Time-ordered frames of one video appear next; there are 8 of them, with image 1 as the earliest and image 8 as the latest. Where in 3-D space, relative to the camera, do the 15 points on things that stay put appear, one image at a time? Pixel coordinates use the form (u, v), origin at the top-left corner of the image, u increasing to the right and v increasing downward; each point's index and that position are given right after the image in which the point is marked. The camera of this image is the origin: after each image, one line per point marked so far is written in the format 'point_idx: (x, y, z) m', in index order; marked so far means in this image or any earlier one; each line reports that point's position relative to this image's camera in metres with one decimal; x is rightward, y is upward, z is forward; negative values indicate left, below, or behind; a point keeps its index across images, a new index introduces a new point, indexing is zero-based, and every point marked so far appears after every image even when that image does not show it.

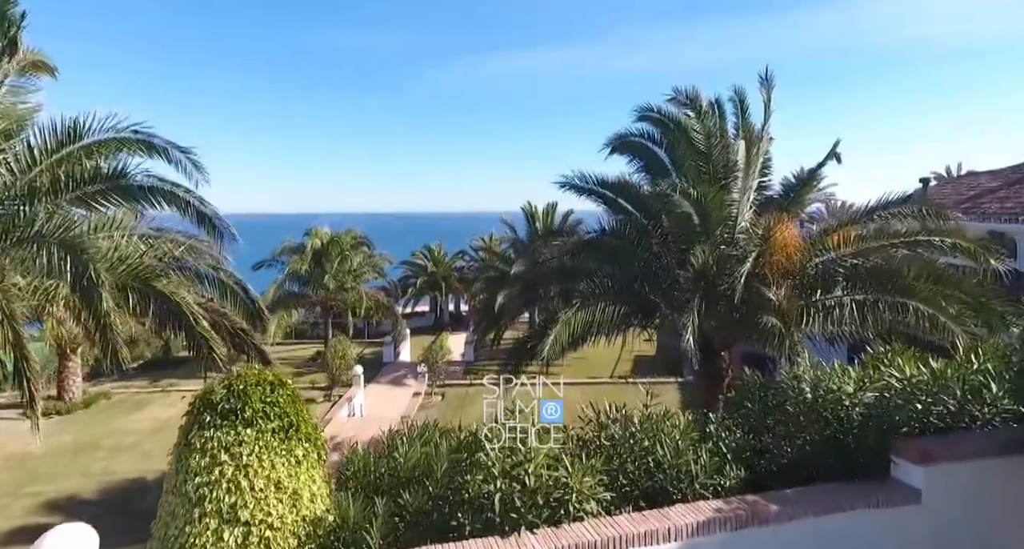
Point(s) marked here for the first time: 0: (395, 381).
0: (-3.5, -3.3, +19.8) m
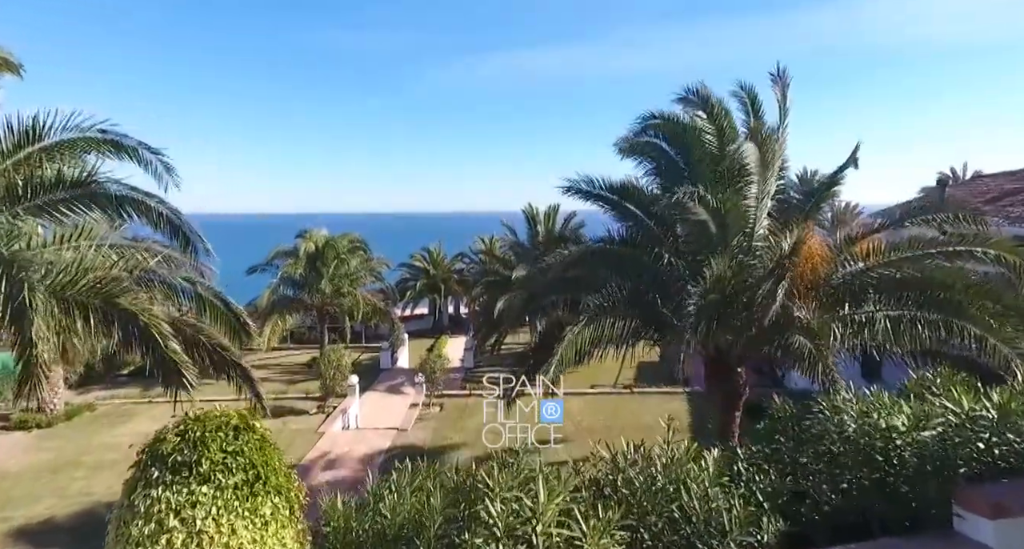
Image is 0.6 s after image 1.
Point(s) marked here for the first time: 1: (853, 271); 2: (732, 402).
0: (-3.5, -3.4, +19.2) m
1: (+3.4, 0.0, +6.6) m
2: (+2.7, -1.6, +8.0) m
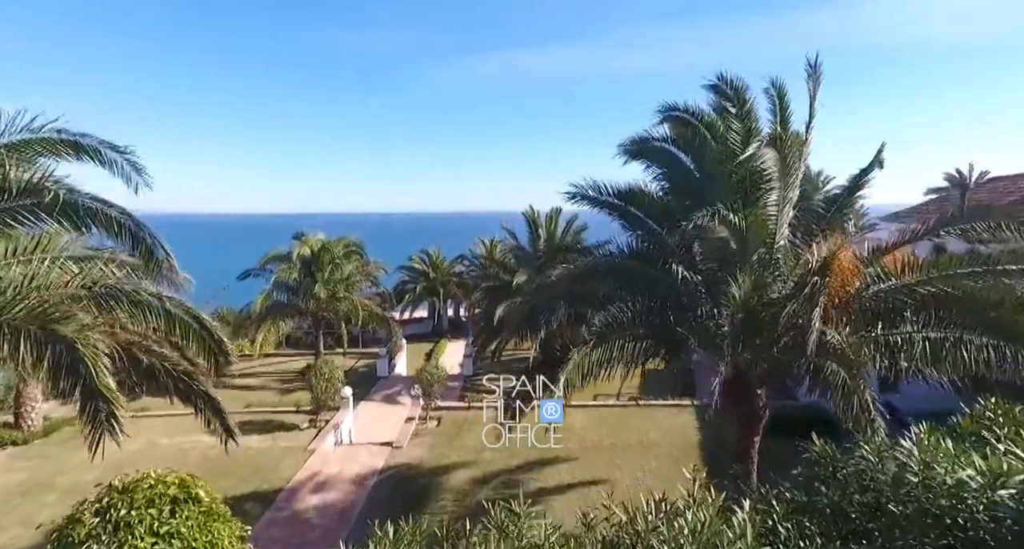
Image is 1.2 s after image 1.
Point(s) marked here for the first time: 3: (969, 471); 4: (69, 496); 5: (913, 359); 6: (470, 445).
0: (-3.5, -3.5, +18.6) m
1: (+3.4, -0.1, +6.0) m
2: (+2.7, -1.7, +7.4) m
3: (+2.5, -1.1, +3.6) m
4: (-6.5, -3.2, +9.5) m
5: (+3.6, -0.7, +5.9) m
6: (-0.8, -3.1, +11.9) m
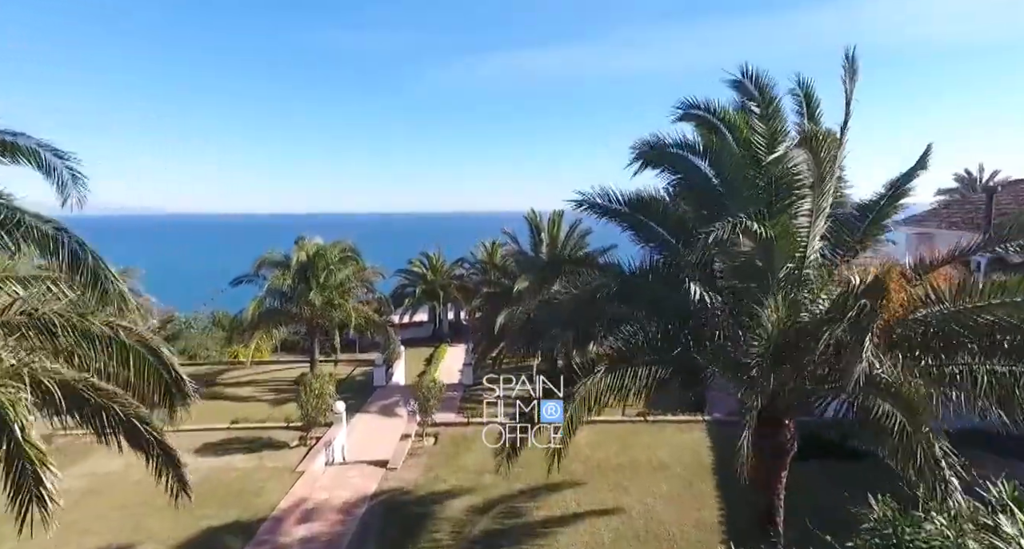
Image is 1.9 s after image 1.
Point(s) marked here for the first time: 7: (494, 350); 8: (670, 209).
0: (-3.5, -3.7, +17.9) m
1: (+3.5, -0.3, +5.3) m
2: (+2.7, -1.9, +6.7) m
3: (+2.5, -1.3, +2.9) m
4: (-6.4, -3.4, +8.8) m
5: (+3.6, -0.9, +5.2) m
6: (-0.7, -3.3, +11.2) m
7: (-0.5, -2.1, +19.6) m
8: (+1.8, +0.7, +7.3) m
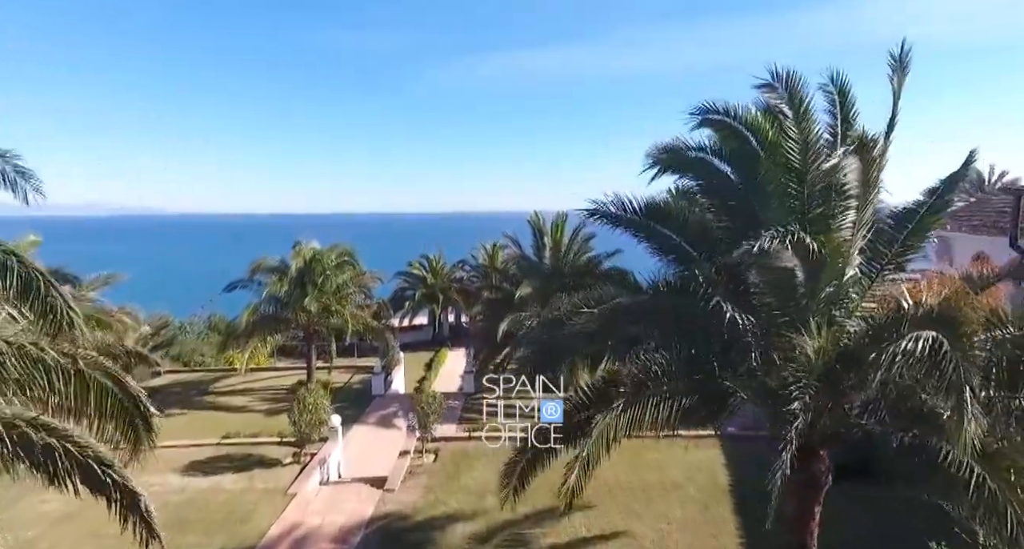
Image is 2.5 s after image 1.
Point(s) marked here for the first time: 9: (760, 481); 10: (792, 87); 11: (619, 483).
0: (-3.4, -3.9, +17.3) m
1: (+3.5, -0.5, +4.7) m
2: (+2.8, -2.1, +6.1) m
3: (+2.6, -1.4, +2.3) m
4: (-6.4, -3.6, +8.2) m
5: (+3.7, -1.1, +4.6) m
6: (-0.7, -3.4, +10.6) m
7: (-0.5, -2.3, +19.0) m
8: (+1.8, +0.6, +6.7) m
9: (+4.0, -3.3, +10.5) m
10: (+2.7, +1.8, +6.3) m
11: (+1.7, -3.4, +10.6) m
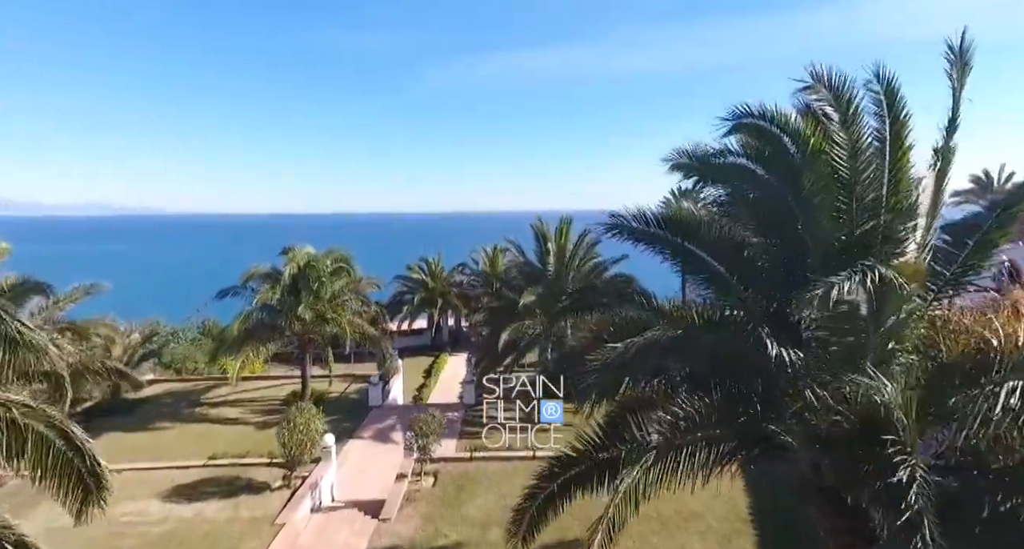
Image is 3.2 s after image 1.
0: (-3.3, -4.1, +16.6) m
1: (+3.6, -0.7, +4.0) m
2: (+2.9, -2.3, +5.4) m
3: (+2.7, -1.6, +1.6) m
4: (-6.3, -3.8, +7.5) m
5: (+3.8, -1.3, +3.8) m
6: (-0.6, -3.6, +9.8) m
7: (-0.4, -2.5, +18.2) m
8: (+1.9, +0.4, +6.0) m
9: (+4.1, -3.5, +9.7) m
10: (+2.8, +1.7, +5.6) m
11: (+1.8, -3.6, +9.9) m
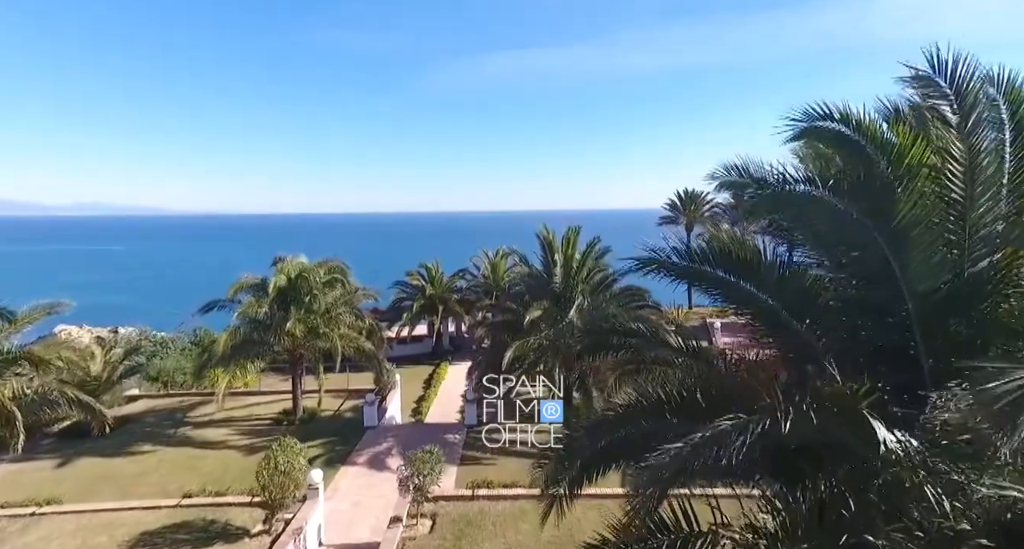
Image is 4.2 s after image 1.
0: (-3.2, -4.4, +15.4) m
1: (+3.7, -1.0, +2.8) m
2: (+3.0, -2.6, +4.2) m
3: (+2.7, -1.9, +0.4) m
4: (-6.2, -4.1, +6.3) m
5: (+3.9, -1.6, +2.7) m
6: (-0.5, -4.0, +8.7) m
7: (-0.3, -2.8, +17.1) m
8: (+2.0, +0.1, +4.8) m
9: (+4.2, -3.8, +8.6) m
10: (+2.9, +1.3, +4.4) m
11: (+1.9, -3.9, +8.7) m
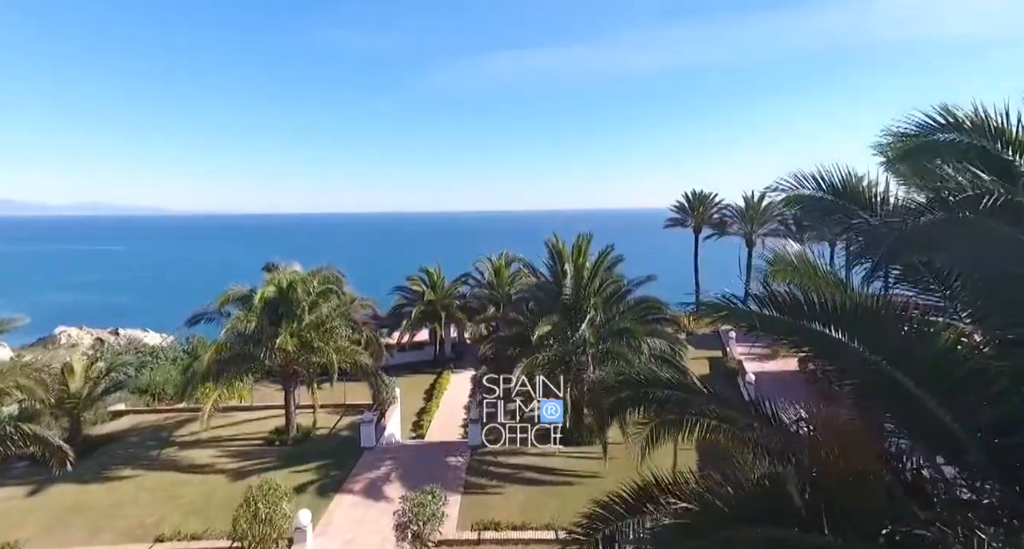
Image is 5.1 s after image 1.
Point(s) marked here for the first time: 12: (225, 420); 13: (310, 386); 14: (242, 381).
0: (-3.0, -4.7, +14.3) m
1: (+3.9, -1.3, +1.7) m
2: (+3.1, -2.9, +3.1) m
3: (+2.9, -2.2, -0.7) m
4: (-6.0, -4.4, +5.2) m
5: (+4.0, -1.9, +1.5) m
6: (-0.3, -4.2, +7.5) m
7: (-0.1, -3.1, +15.9) m
8: (+2.2, -0.2, +3.6) m
9: (+4.3, -4.1, +7.4) m
10: (+3.1, +1.1, +3.3) m
11: (+2.1, -4.2, +7.6) m
12: (-8.4, -4.2, +19.0) m
13: (-5.6, -3.0, +18.1) m
14: (-7.1, -2.7, +17.1) m
